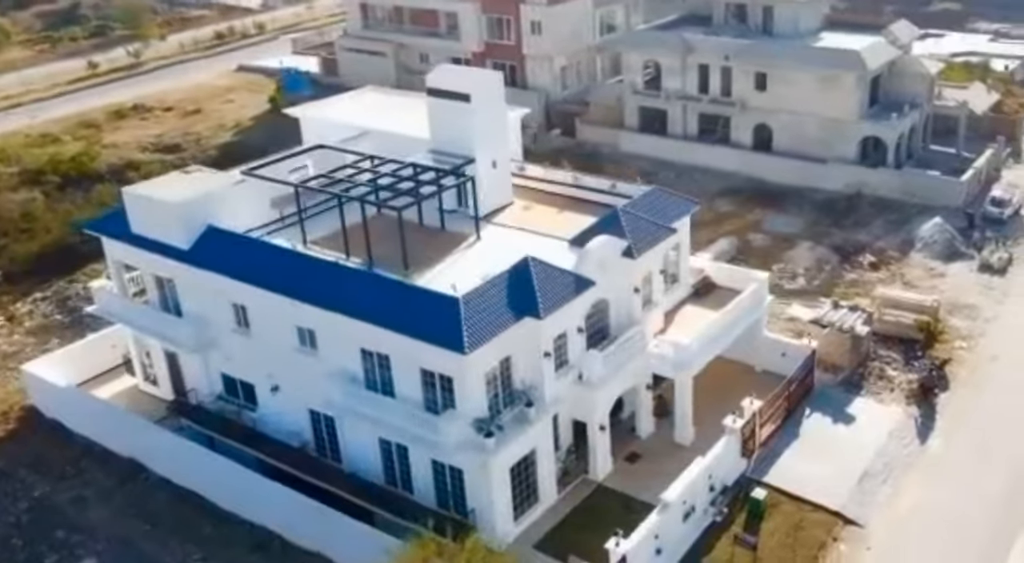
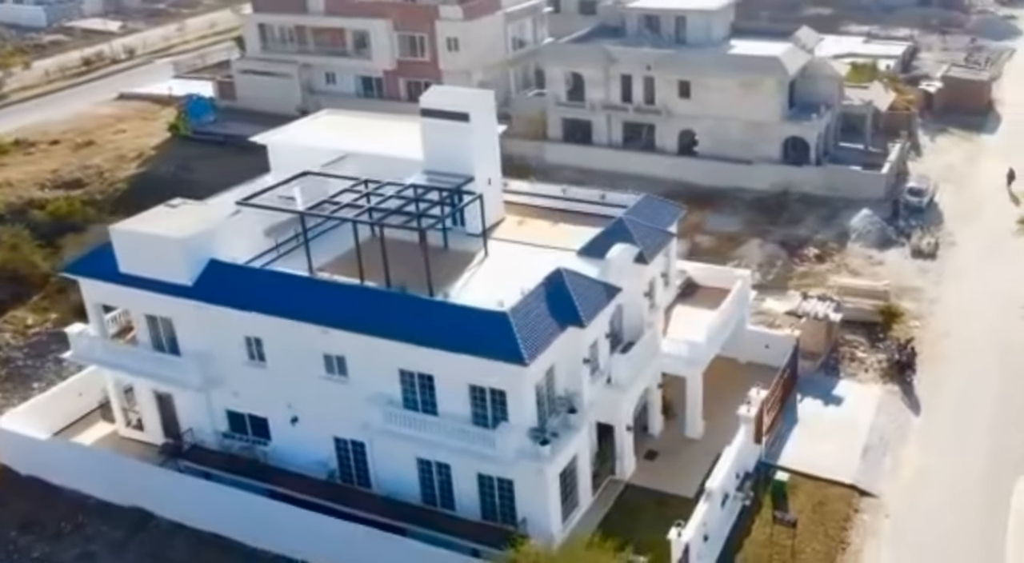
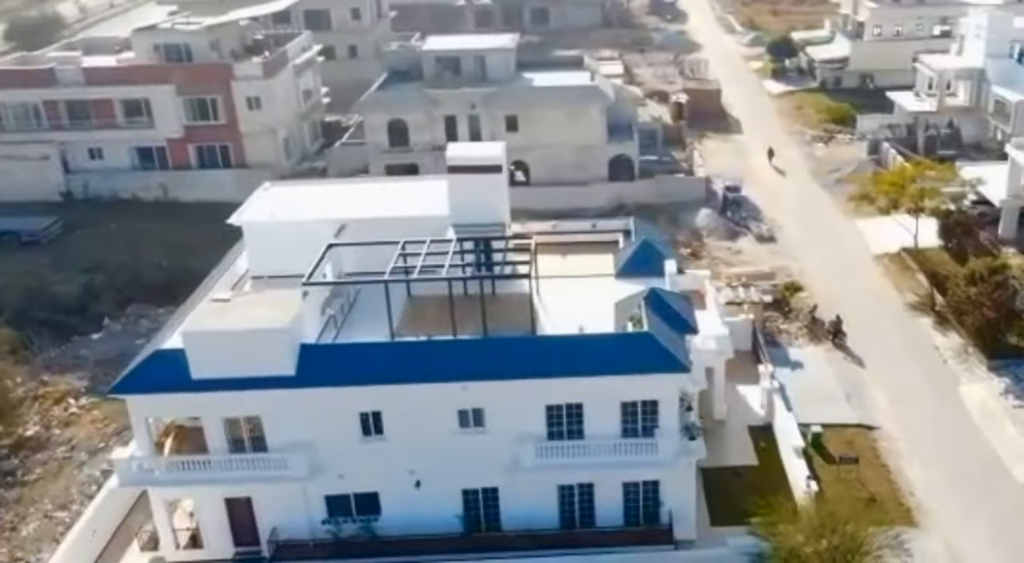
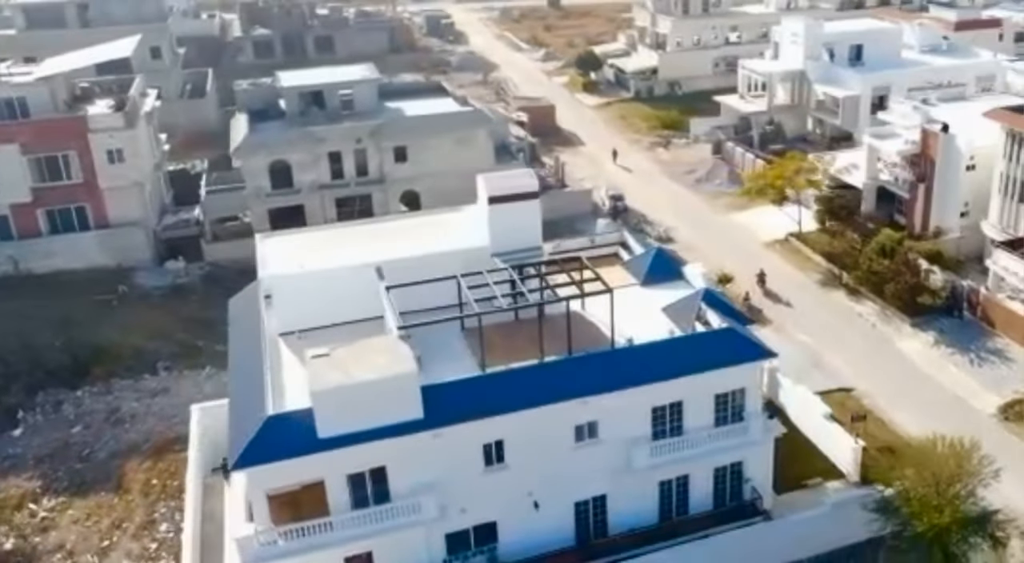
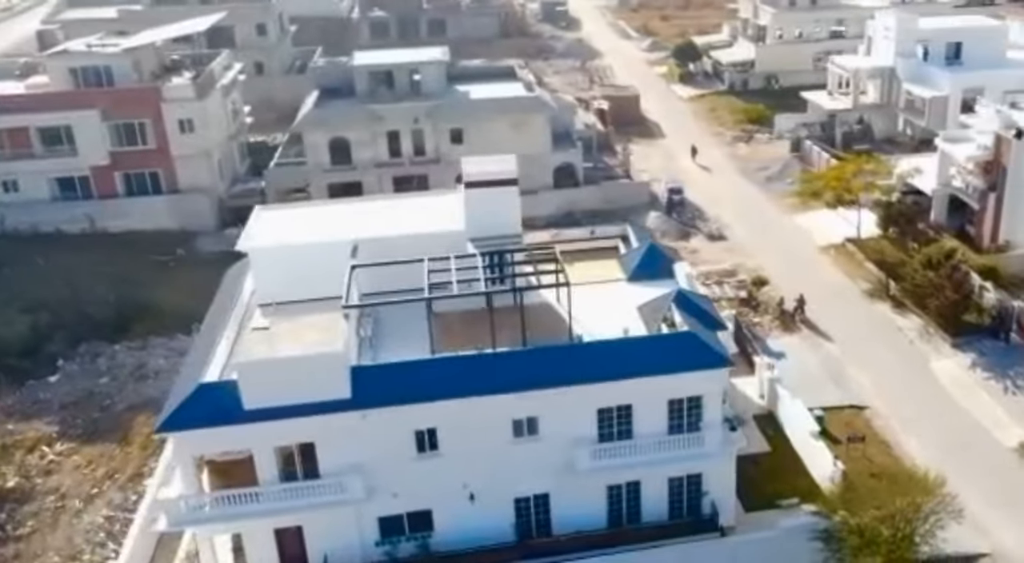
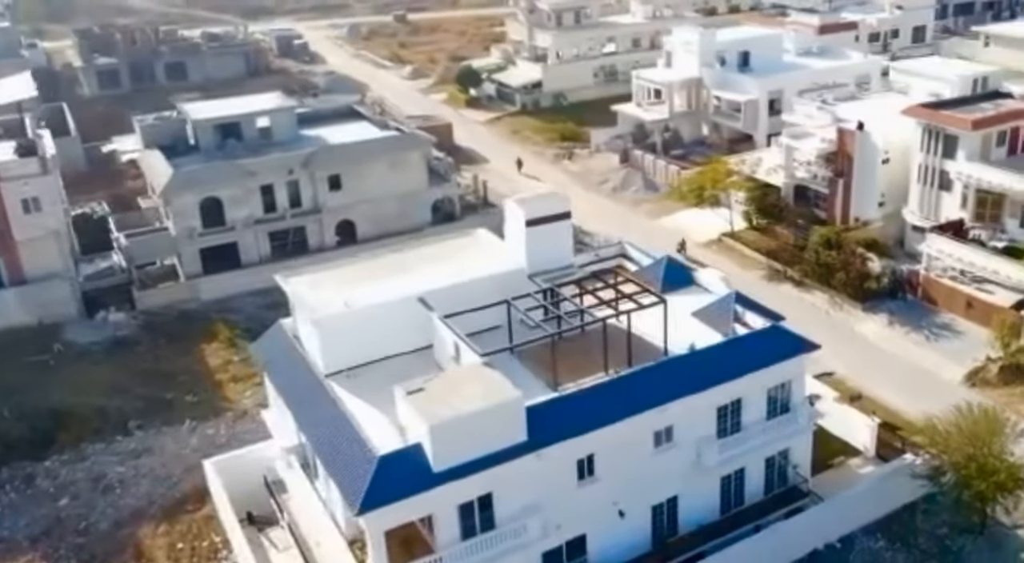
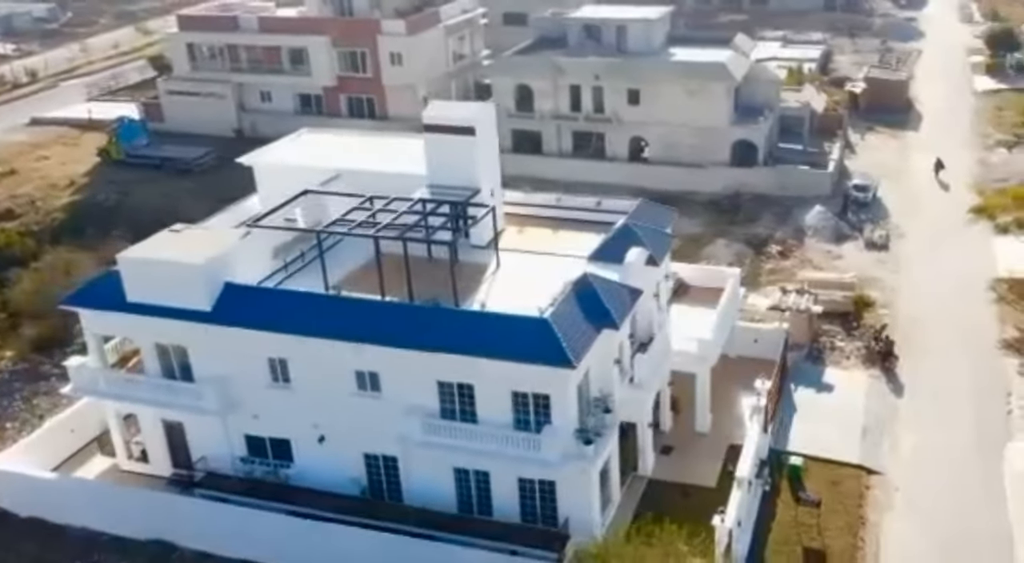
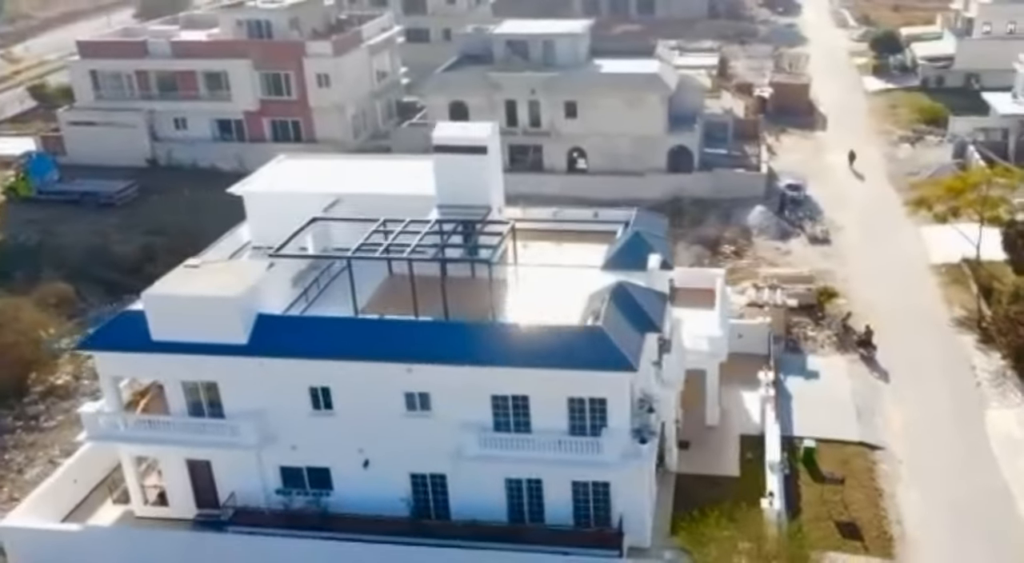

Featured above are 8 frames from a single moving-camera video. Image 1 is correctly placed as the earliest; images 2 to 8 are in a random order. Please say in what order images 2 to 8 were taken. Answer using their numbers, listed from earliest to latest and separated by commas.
2, 7, 8, 3, 5, 4, 6
